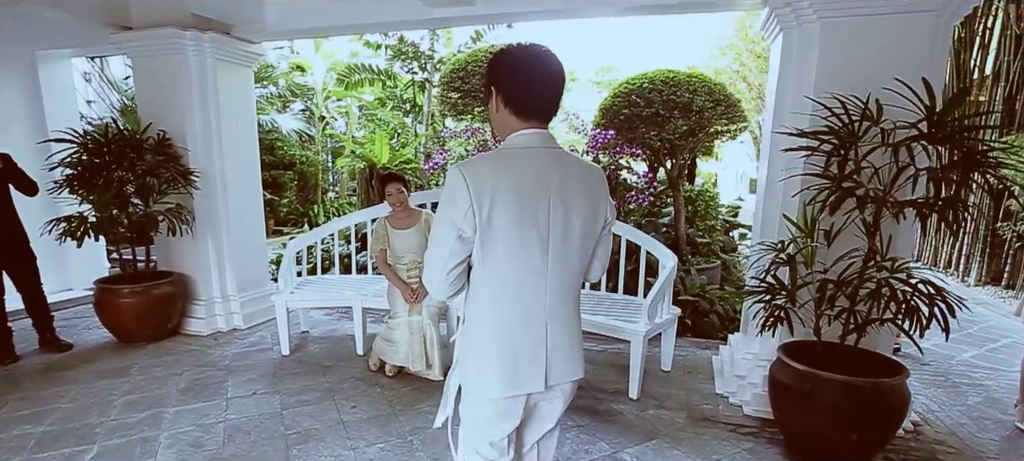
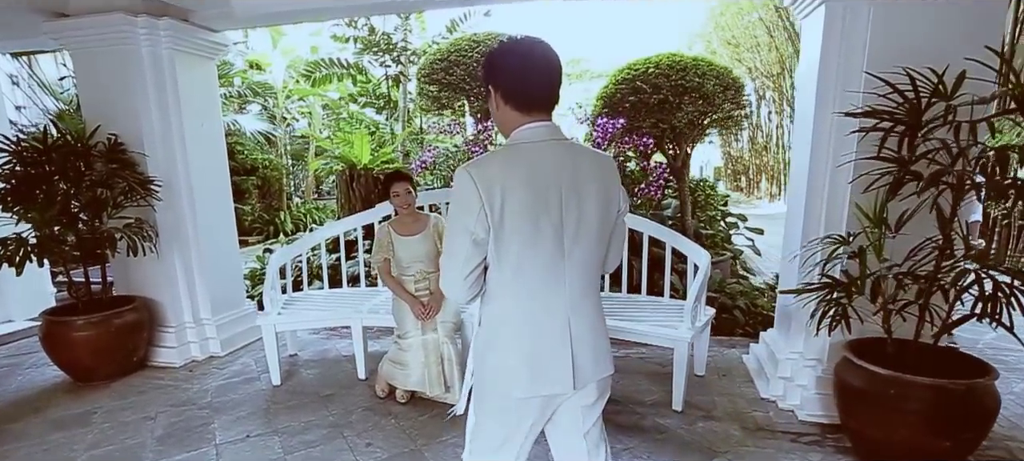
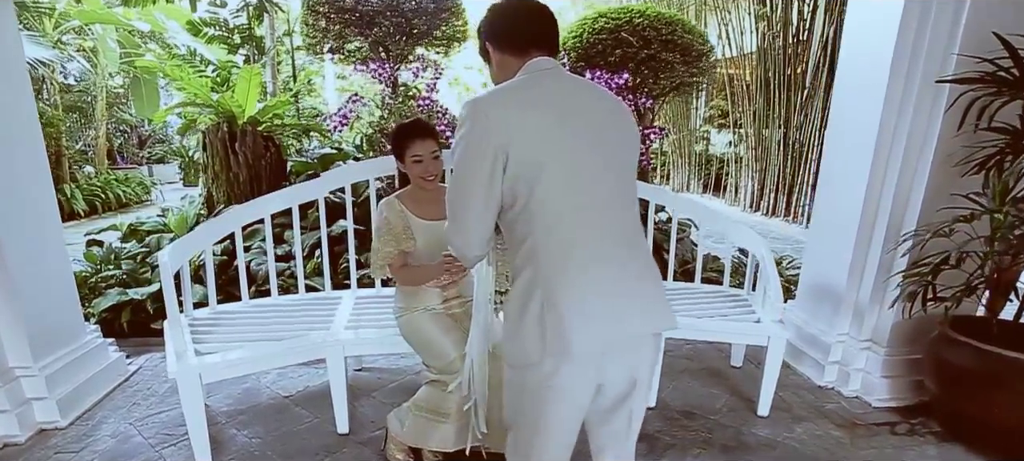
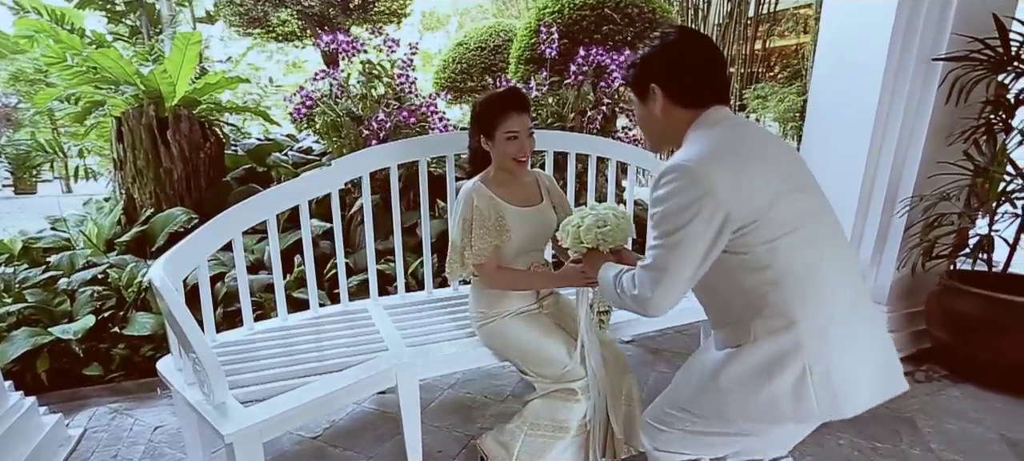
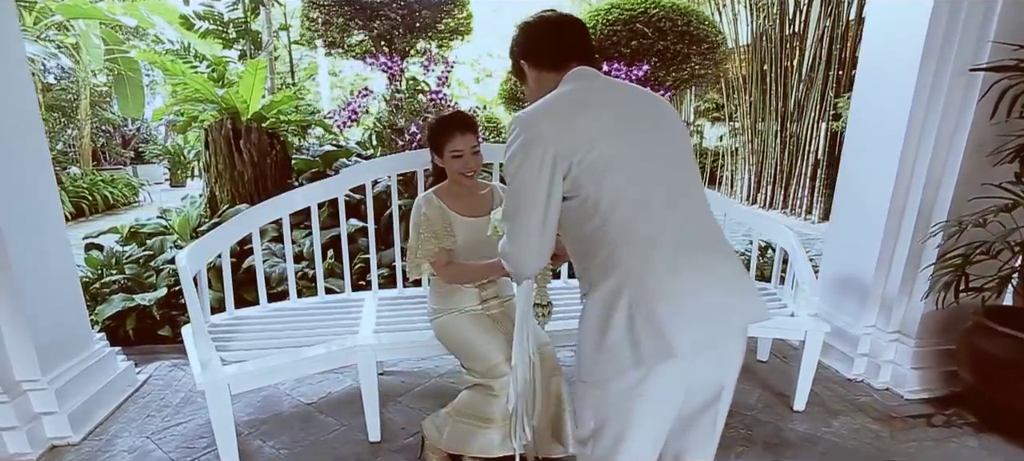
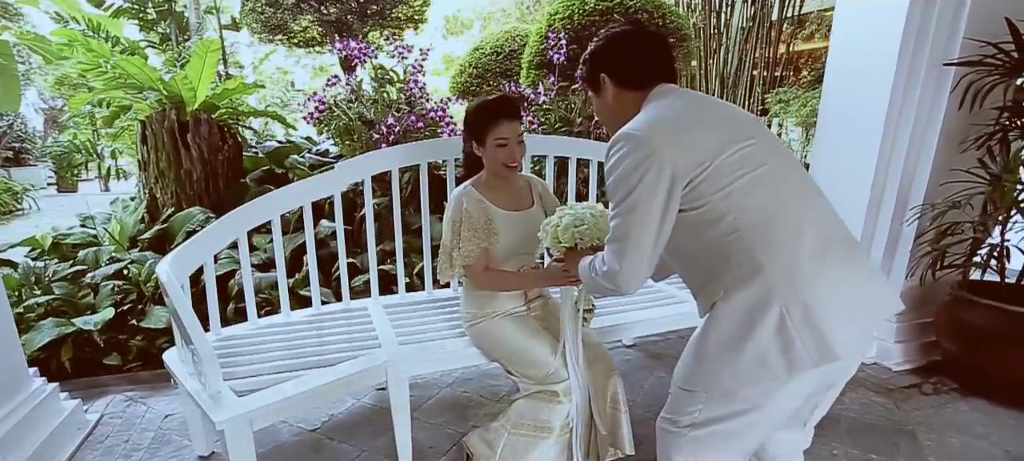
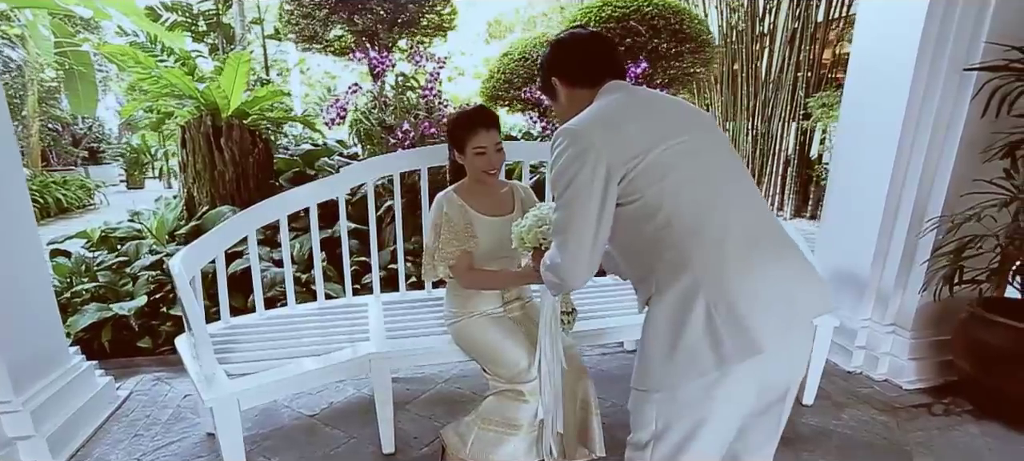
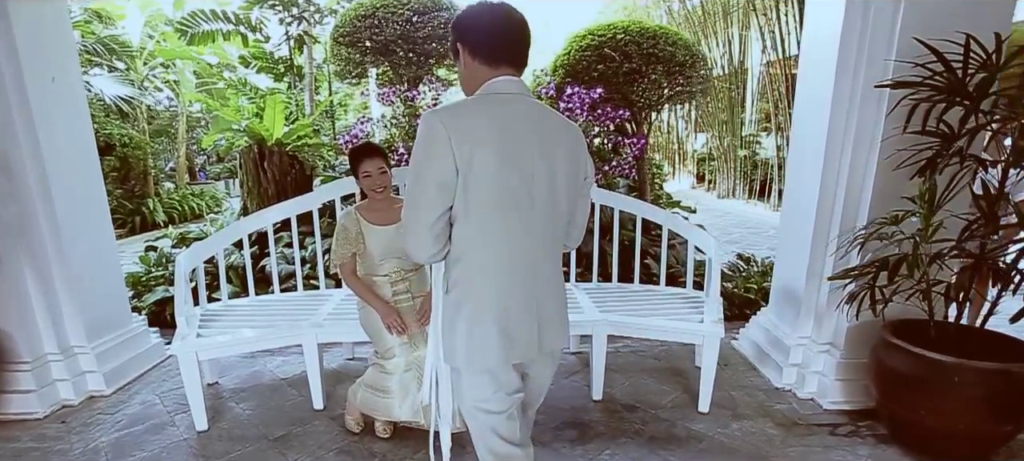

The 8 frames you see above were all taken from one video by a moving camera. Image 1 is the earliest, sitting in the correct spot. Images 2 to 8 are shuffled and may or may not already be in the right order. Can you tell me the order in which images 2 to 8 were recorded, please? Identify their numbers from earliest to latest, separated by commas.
2, 8, 3, 5, 7, 6, 4
